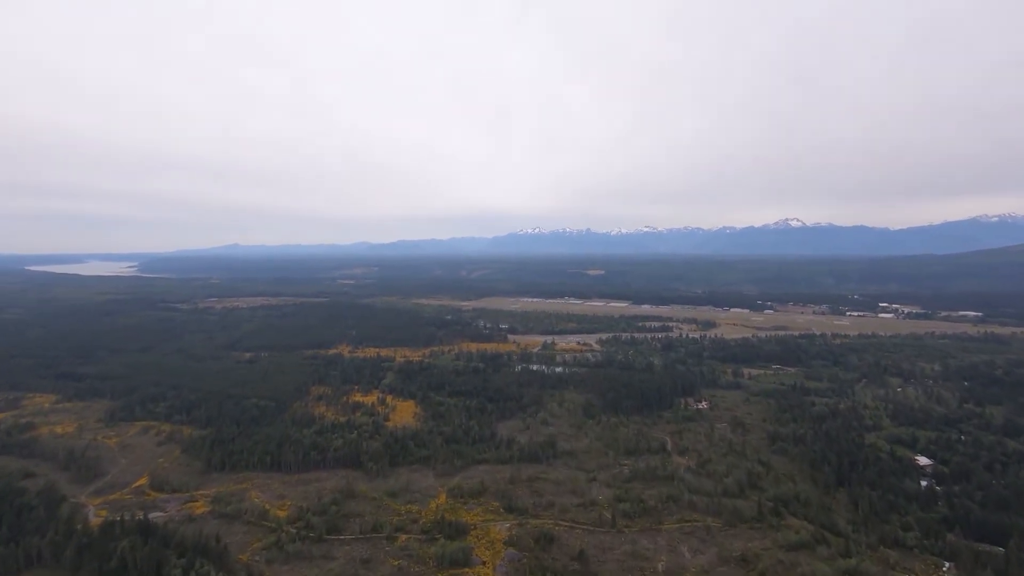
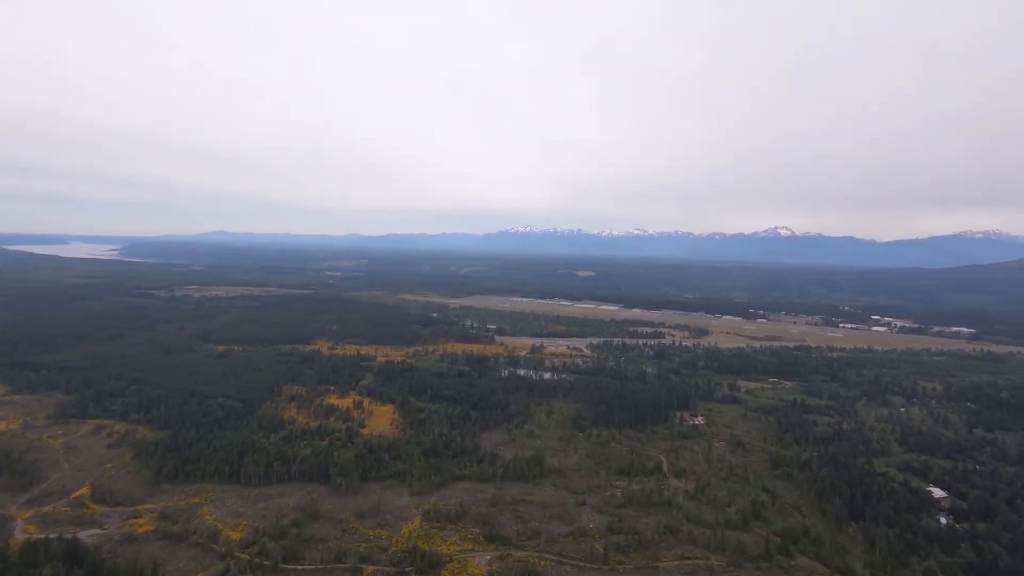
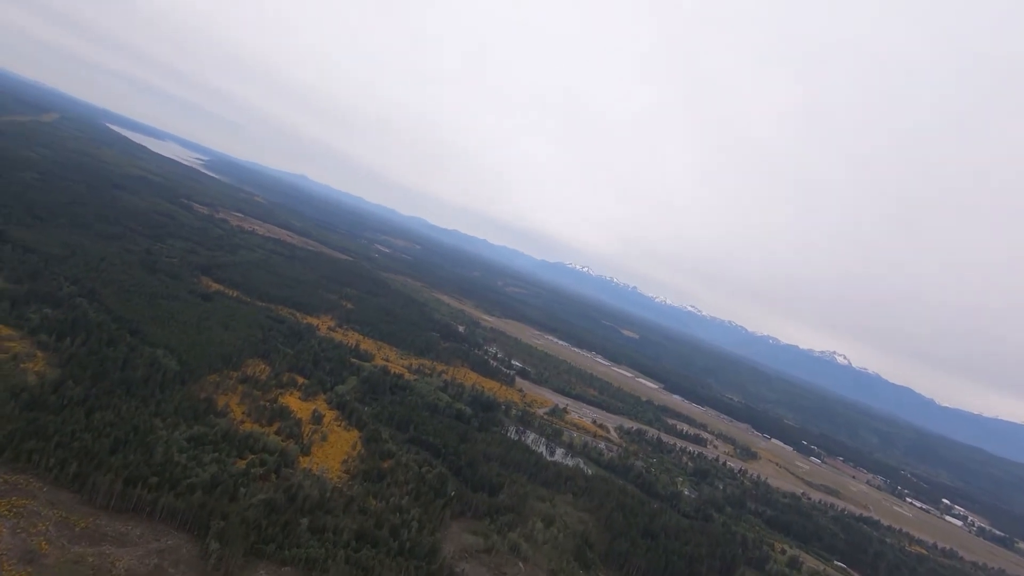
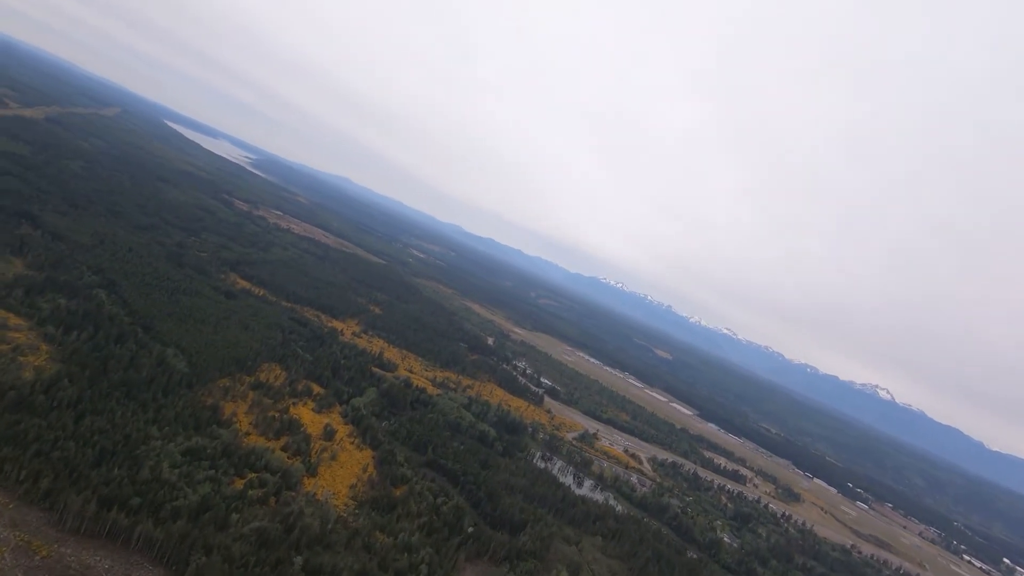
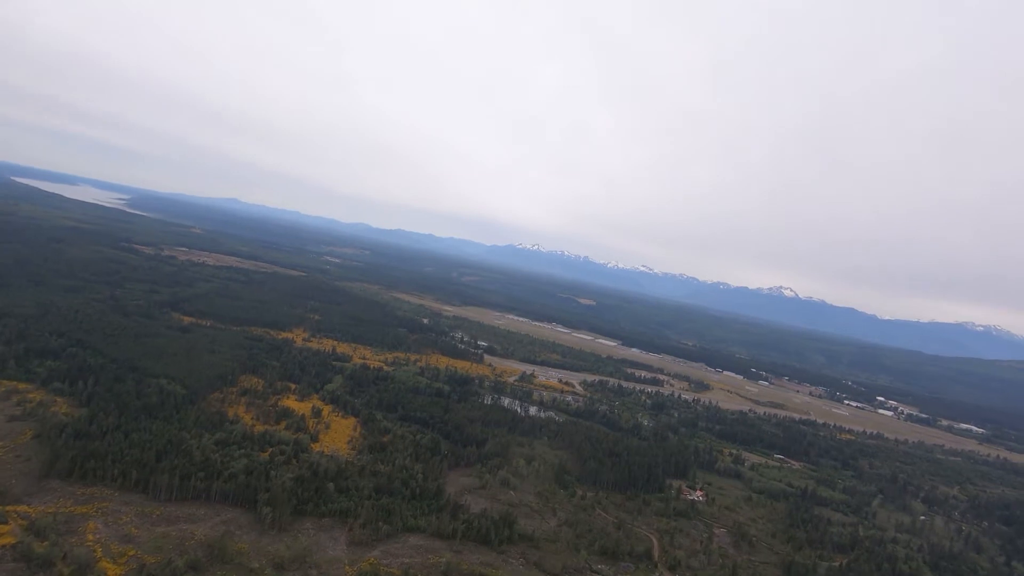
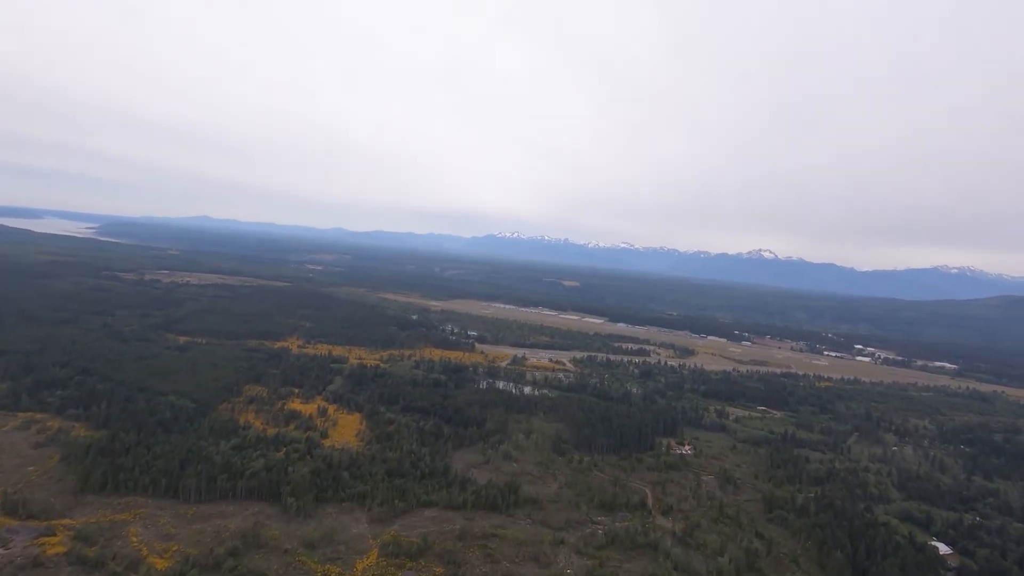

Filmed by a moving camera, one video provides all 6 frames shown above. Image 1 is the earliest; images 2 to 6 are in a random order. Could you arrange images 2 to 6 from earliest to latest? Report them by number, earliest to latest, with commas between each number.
2, 6, 5, 3, 4
